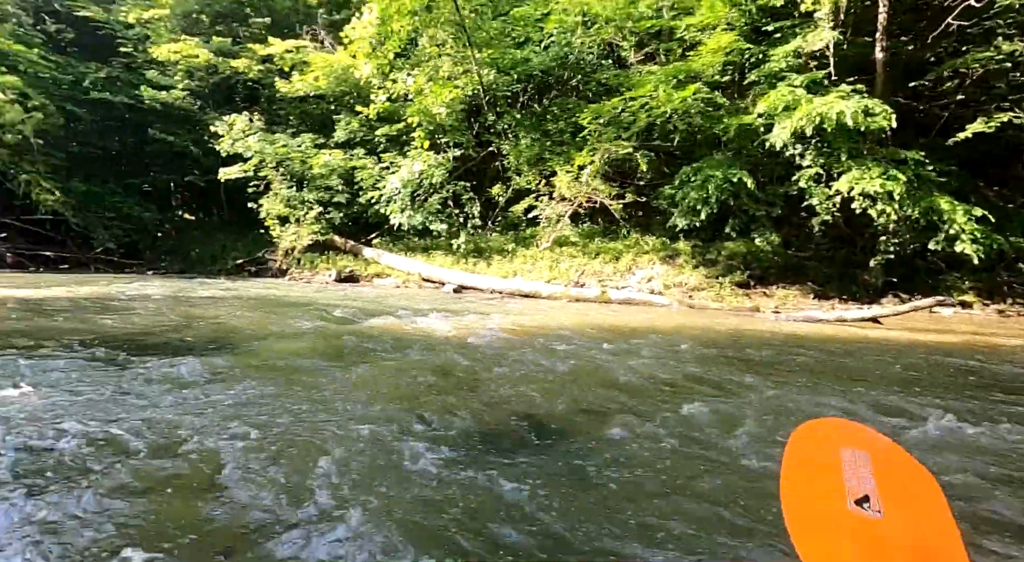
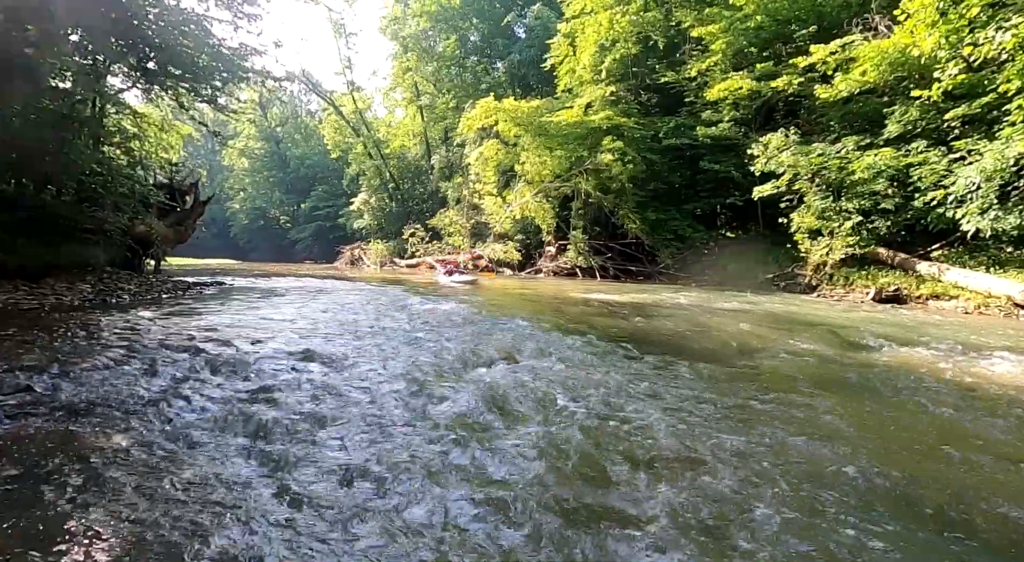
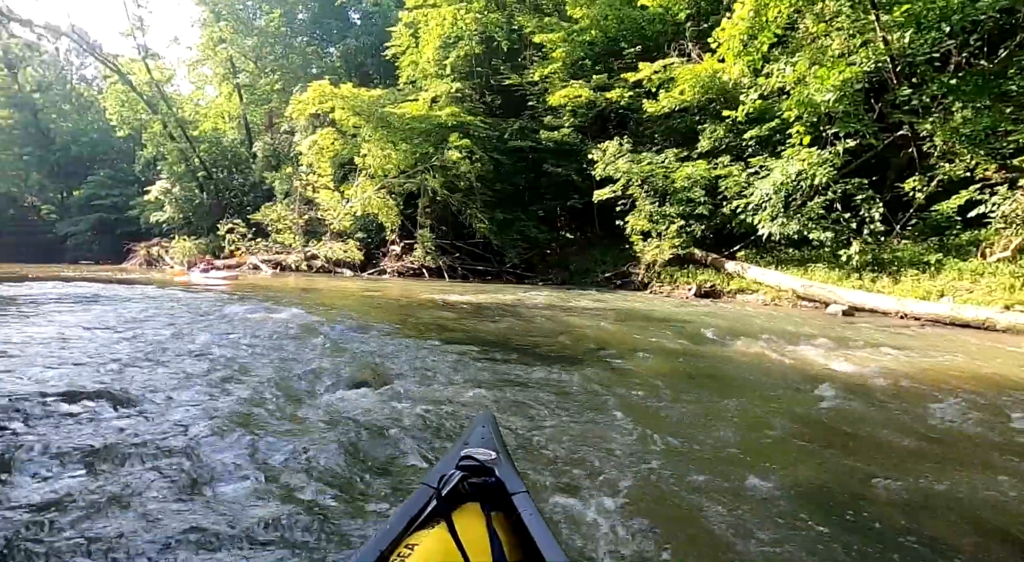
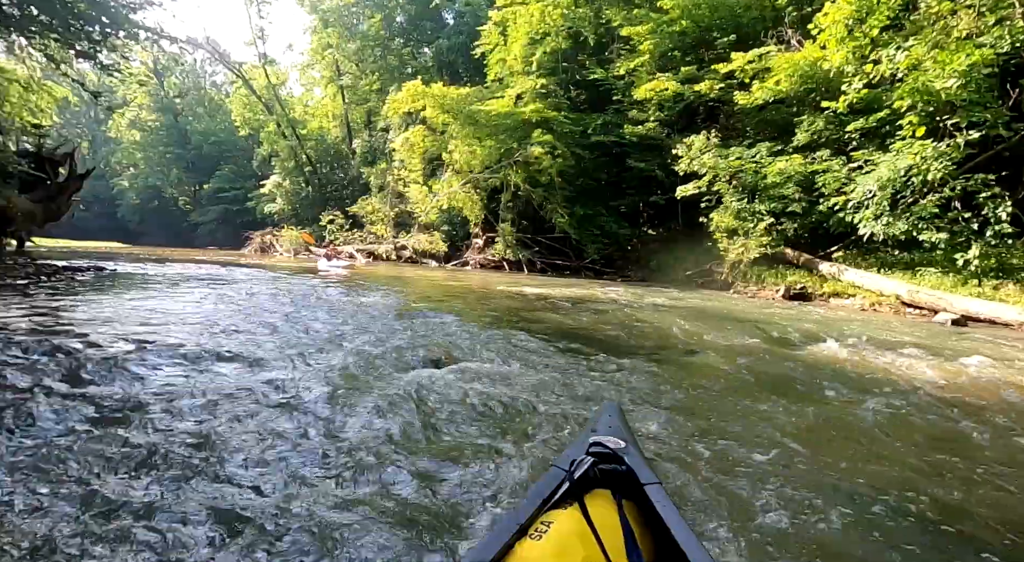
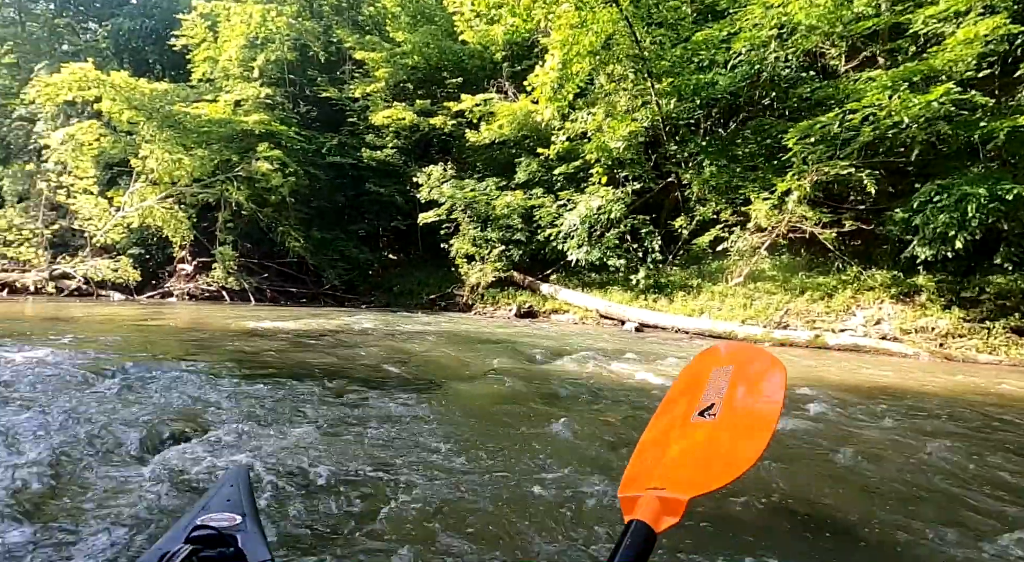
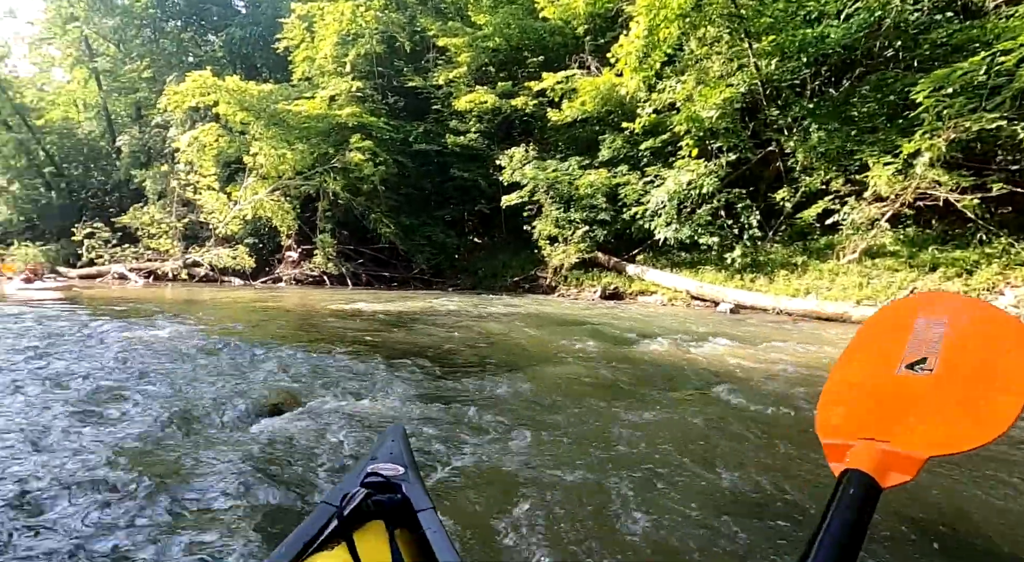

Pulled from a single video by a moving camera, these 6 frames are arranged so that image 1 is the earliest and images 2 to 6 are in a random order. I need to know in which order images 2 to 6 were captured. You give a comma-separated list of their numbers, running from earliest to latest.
5, 6, 3, 4, 2
